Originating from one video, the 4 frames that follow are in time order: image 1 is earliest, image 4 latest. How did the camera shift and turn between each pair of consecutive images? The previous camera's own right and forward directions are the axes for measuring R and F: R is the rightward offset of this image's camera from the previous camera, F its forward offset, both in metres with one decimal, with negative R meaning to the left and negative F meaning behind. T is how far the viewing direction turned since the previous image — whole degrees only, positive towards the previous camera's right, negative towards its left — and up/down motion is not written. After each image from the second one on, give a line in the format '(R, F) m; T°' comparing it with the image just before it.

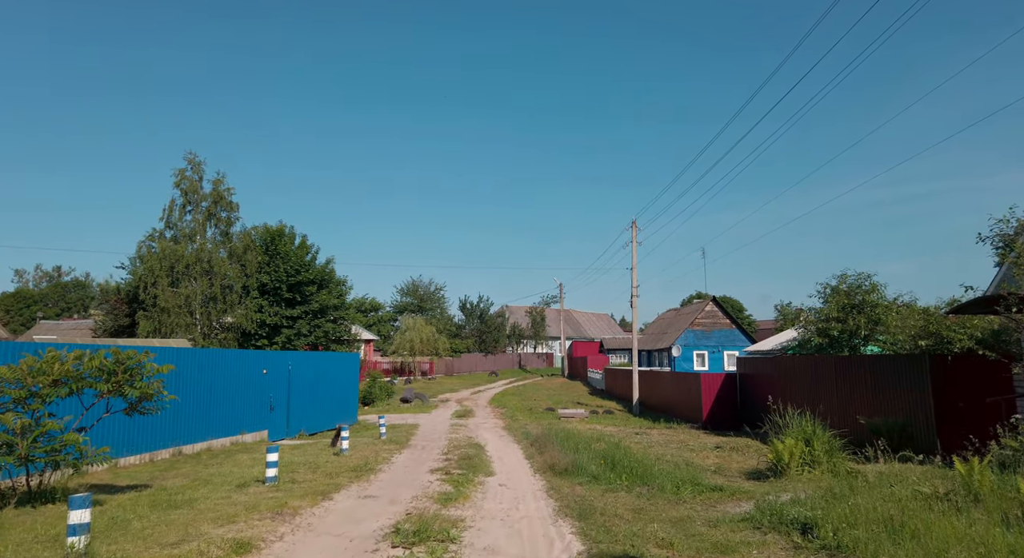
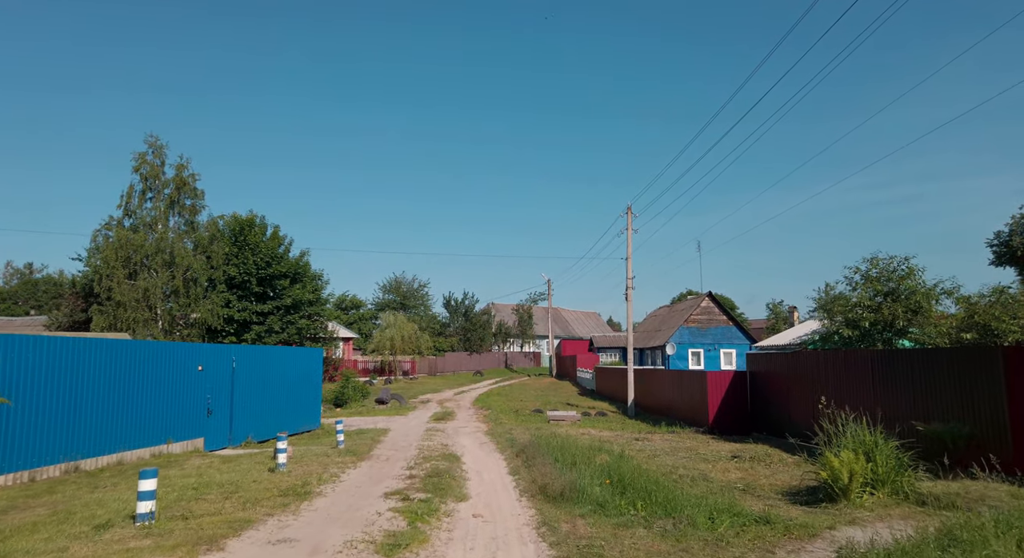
(+0.1, +2.5) m; +1°
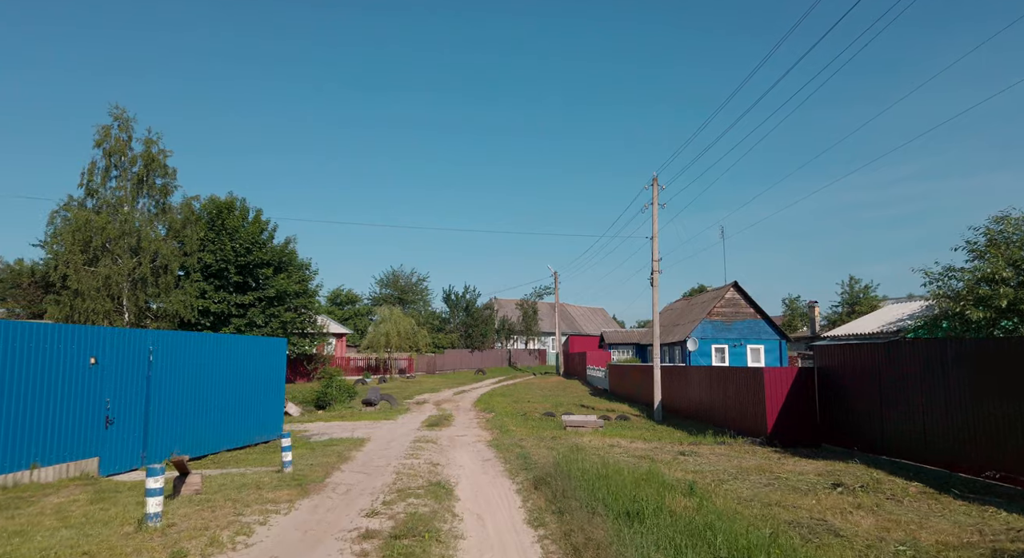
(-0.2, +3.9) m; 0°
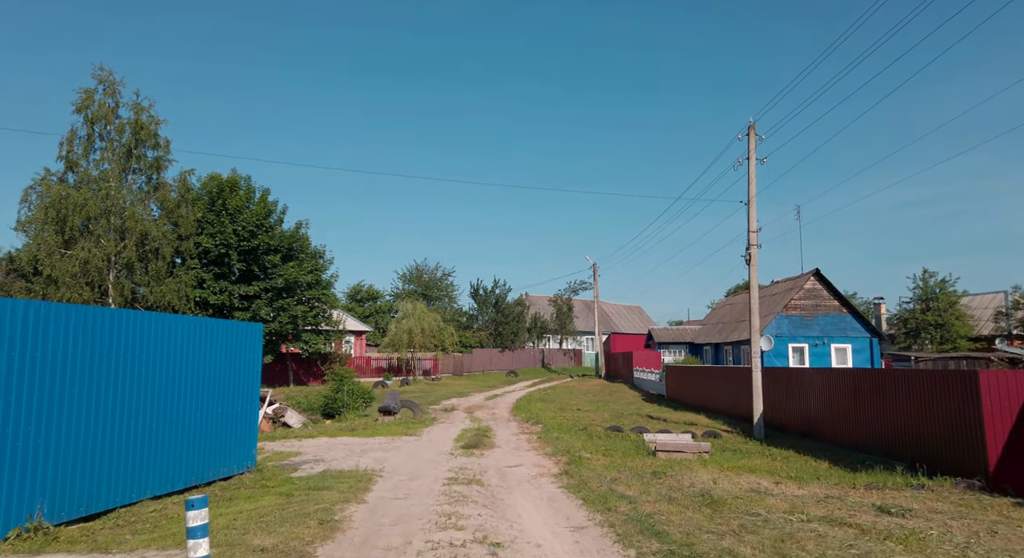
(-1.0, +5.2) m; -2°
